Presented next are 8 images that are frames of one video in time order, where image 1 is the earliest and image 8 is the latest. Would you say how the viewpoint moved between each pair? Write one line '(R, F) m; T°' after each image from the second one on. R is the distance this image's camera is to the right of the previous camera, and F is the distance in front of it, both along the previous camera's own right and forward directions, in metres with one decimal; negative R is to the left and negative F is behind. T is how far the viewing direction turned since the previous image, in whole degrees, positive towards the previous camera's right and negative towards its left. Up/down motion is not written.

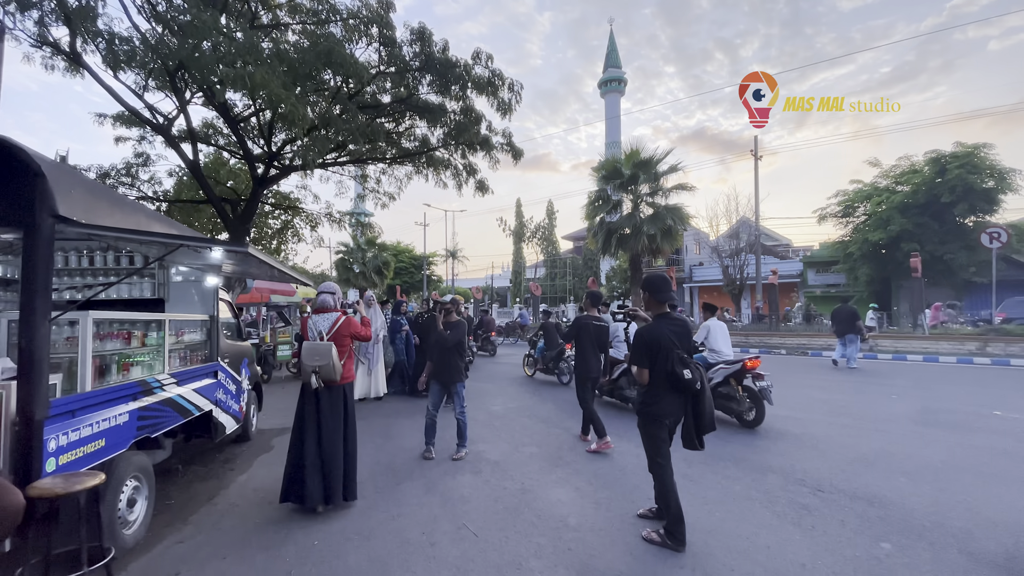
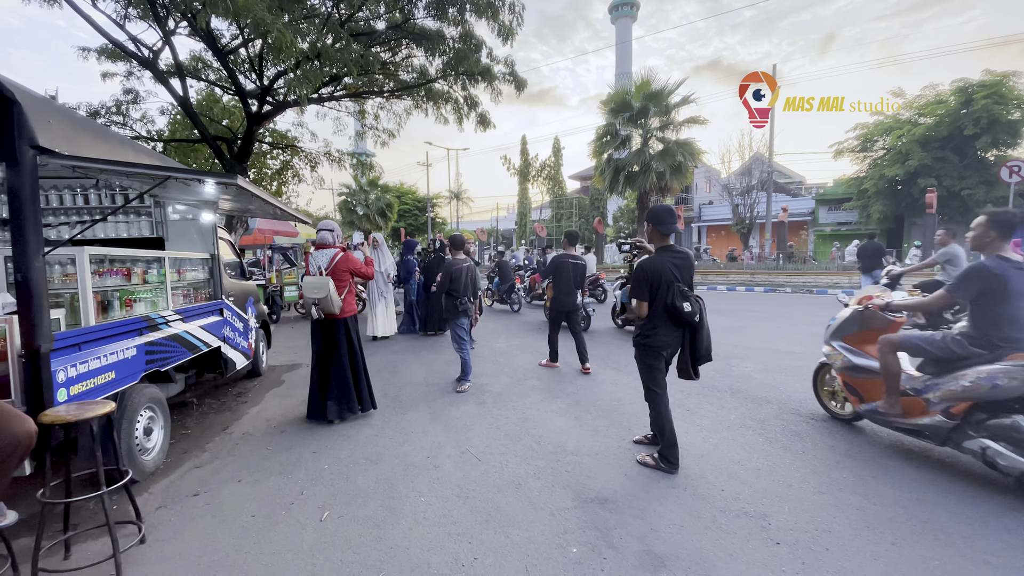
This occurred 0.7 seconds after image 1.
(+0.1, 0.0) m; -1°
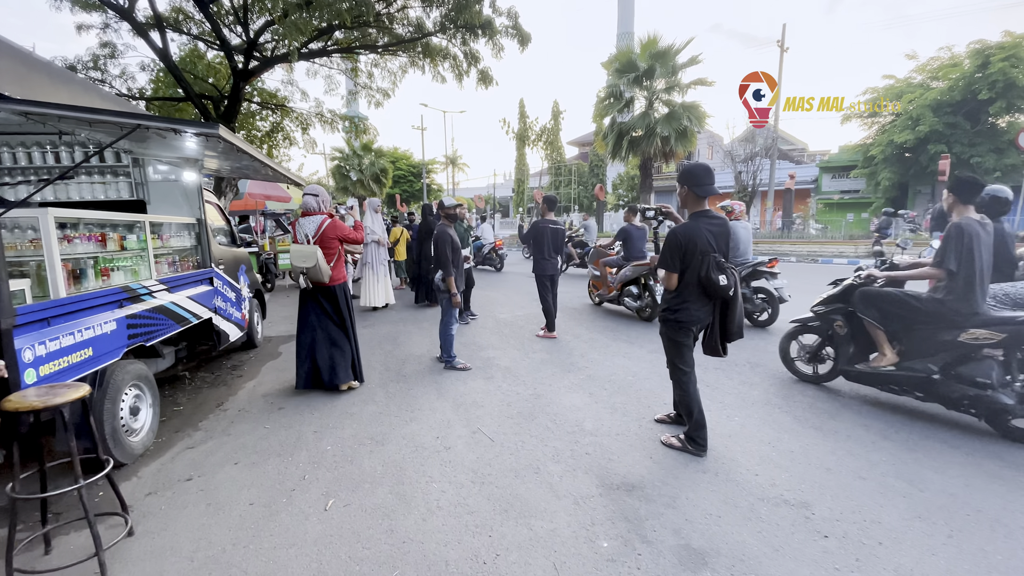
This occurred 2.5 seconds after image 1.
(-0.1, +0.3) m; +1°
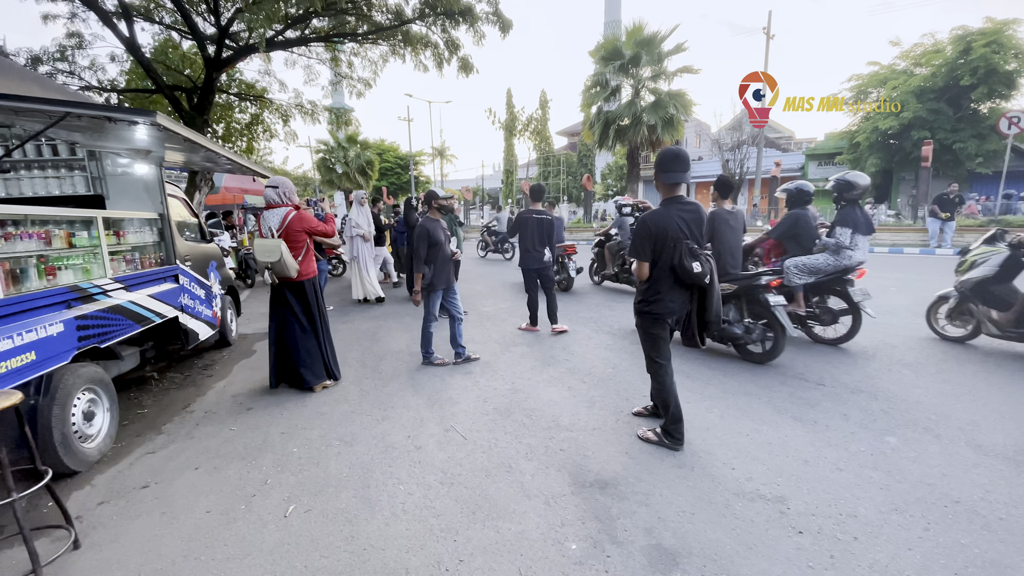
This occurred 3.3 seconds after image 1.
(+0.1, +0.1) m; +1°
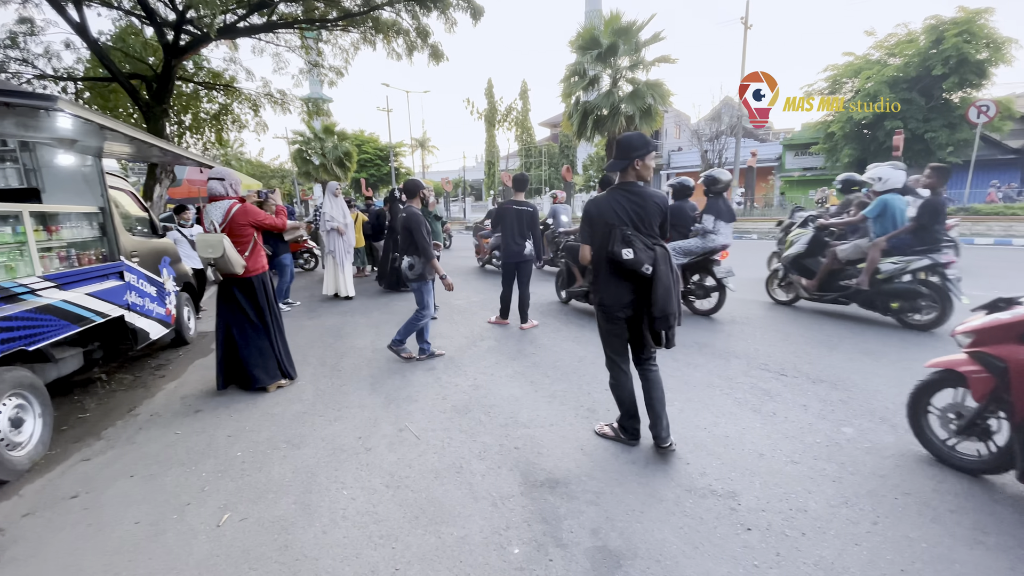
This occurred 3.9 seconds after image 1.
(+0.2, +0.1) m; +2°
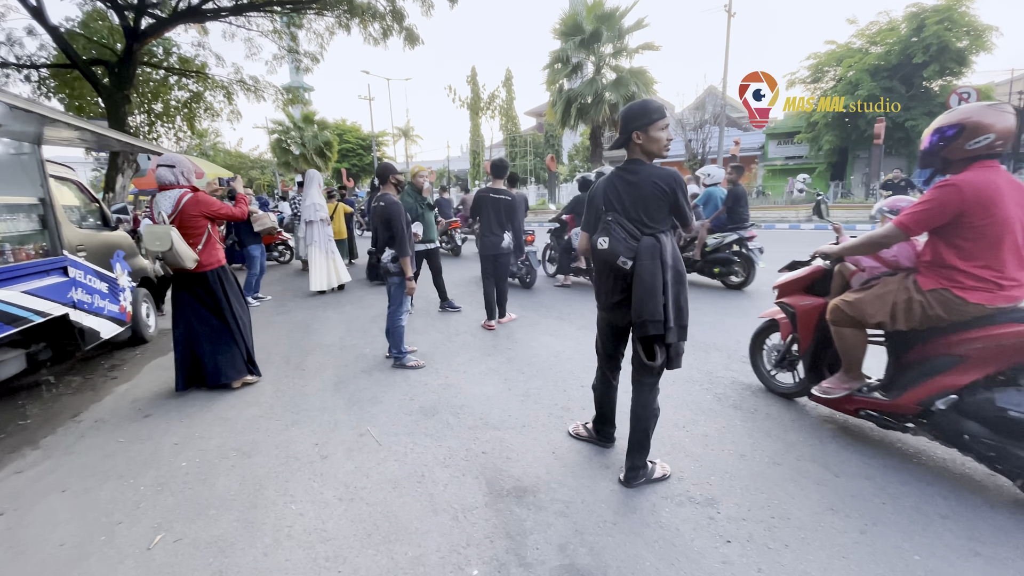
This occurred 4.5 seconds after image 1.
(+0.1, +0.2) m; +1°
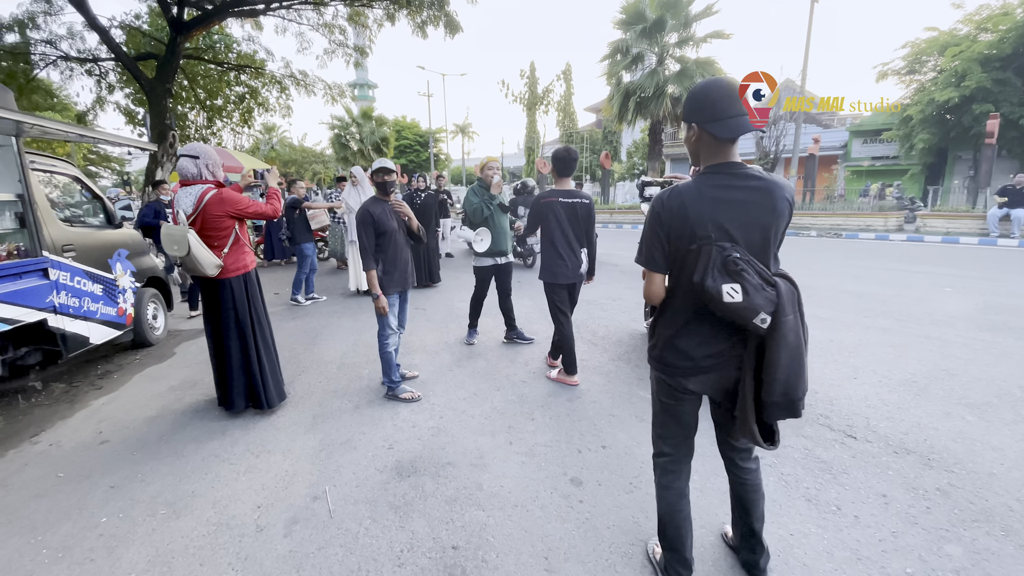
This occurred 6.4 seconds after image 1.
(+0.3, +0.7) m; -6°
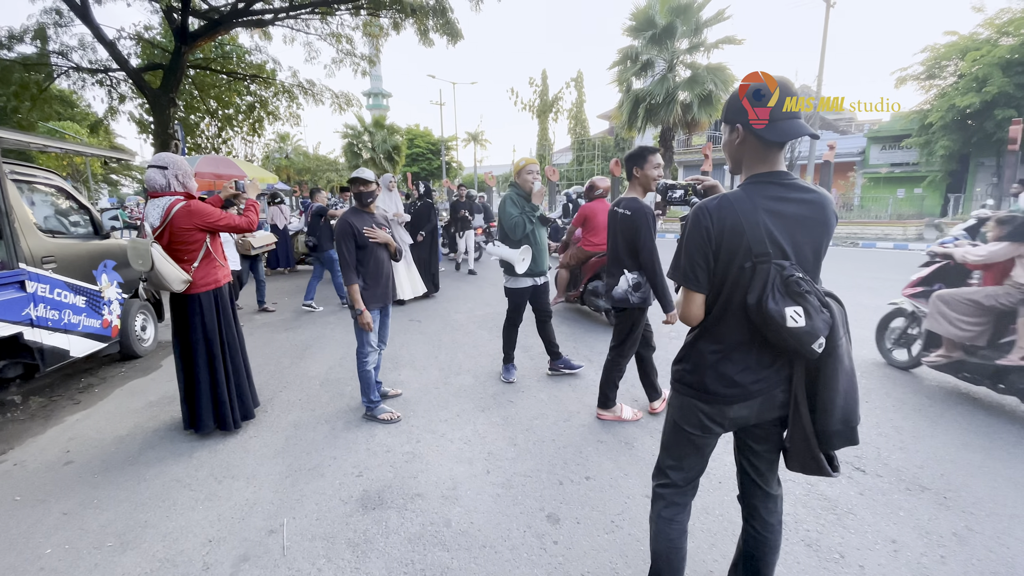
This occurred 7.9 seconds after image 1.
(+0.2, +0.2) m; -2°
